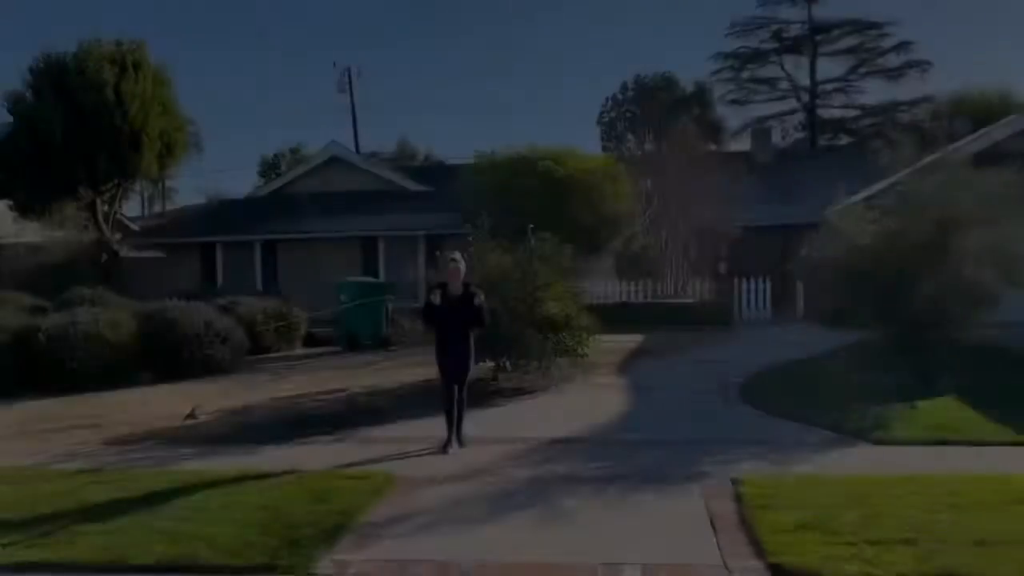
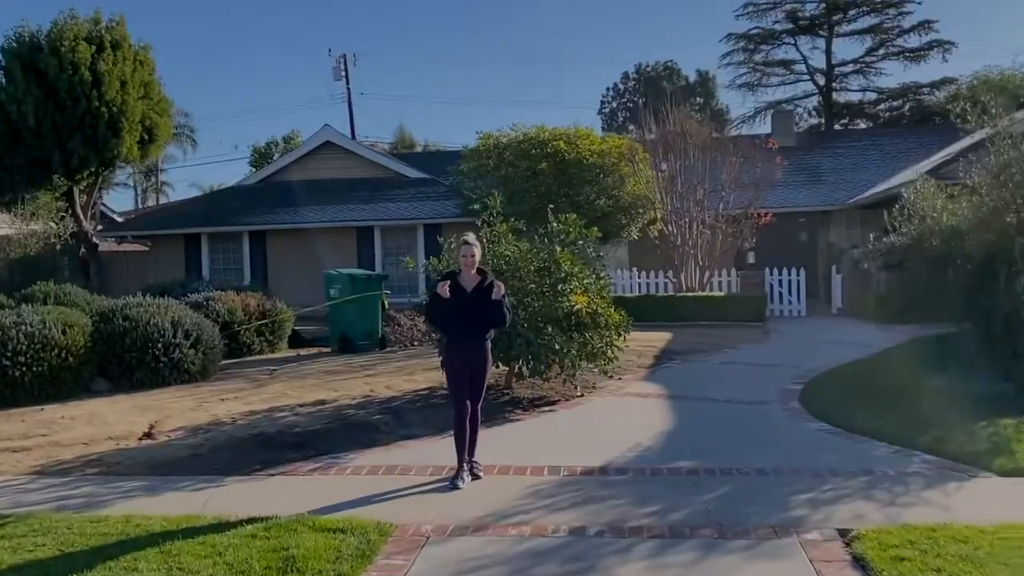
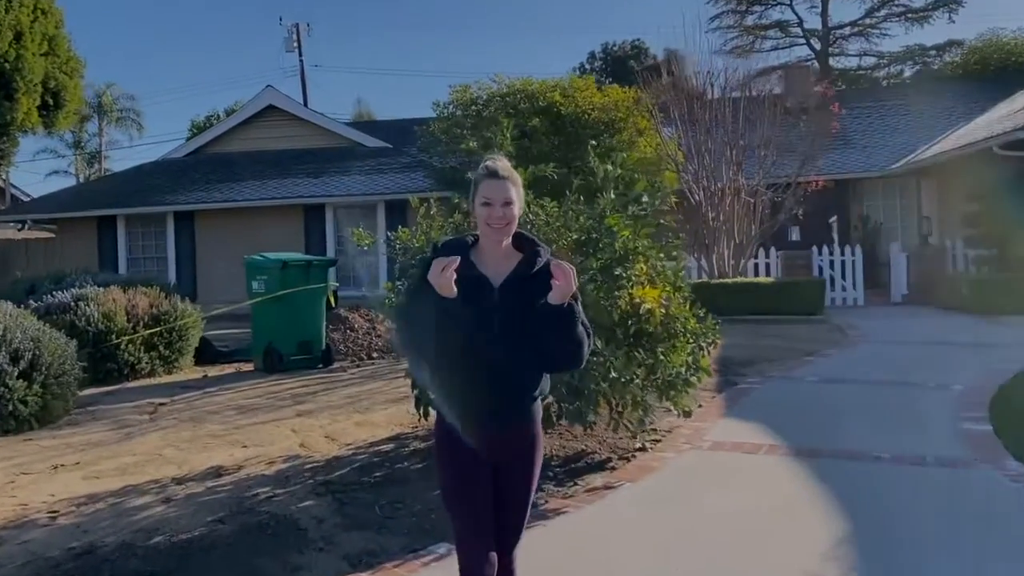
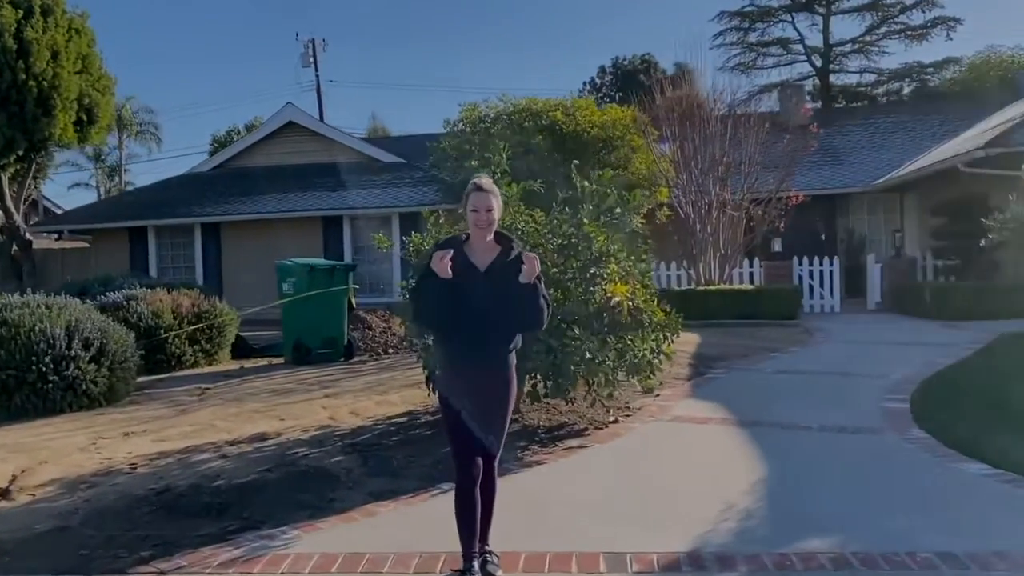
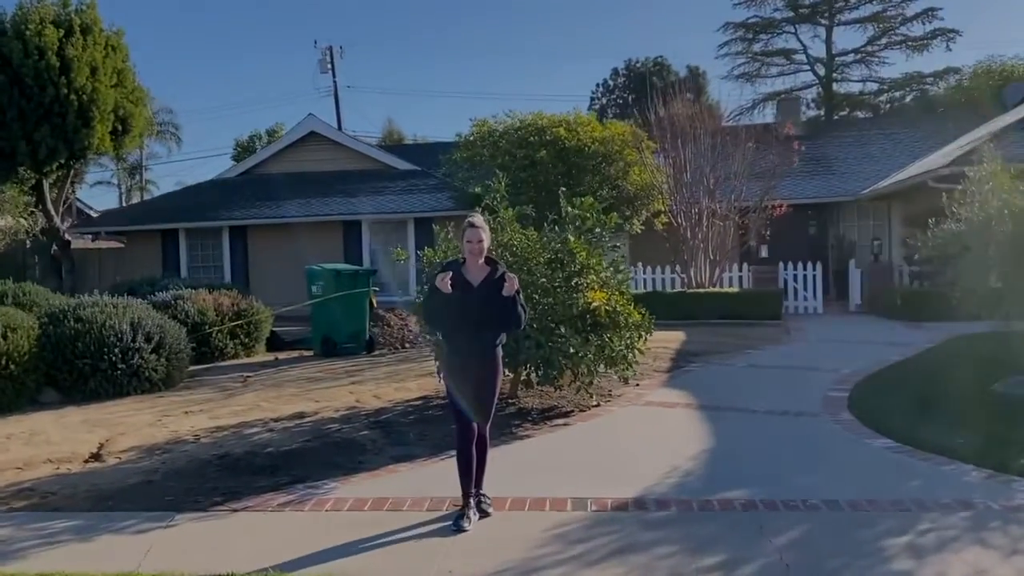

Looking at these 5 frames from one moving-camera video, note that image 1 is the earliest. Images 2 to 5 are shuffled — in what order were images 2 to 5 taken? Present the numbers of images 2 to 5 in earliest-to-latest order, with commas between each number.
2, 5, 4, 3
